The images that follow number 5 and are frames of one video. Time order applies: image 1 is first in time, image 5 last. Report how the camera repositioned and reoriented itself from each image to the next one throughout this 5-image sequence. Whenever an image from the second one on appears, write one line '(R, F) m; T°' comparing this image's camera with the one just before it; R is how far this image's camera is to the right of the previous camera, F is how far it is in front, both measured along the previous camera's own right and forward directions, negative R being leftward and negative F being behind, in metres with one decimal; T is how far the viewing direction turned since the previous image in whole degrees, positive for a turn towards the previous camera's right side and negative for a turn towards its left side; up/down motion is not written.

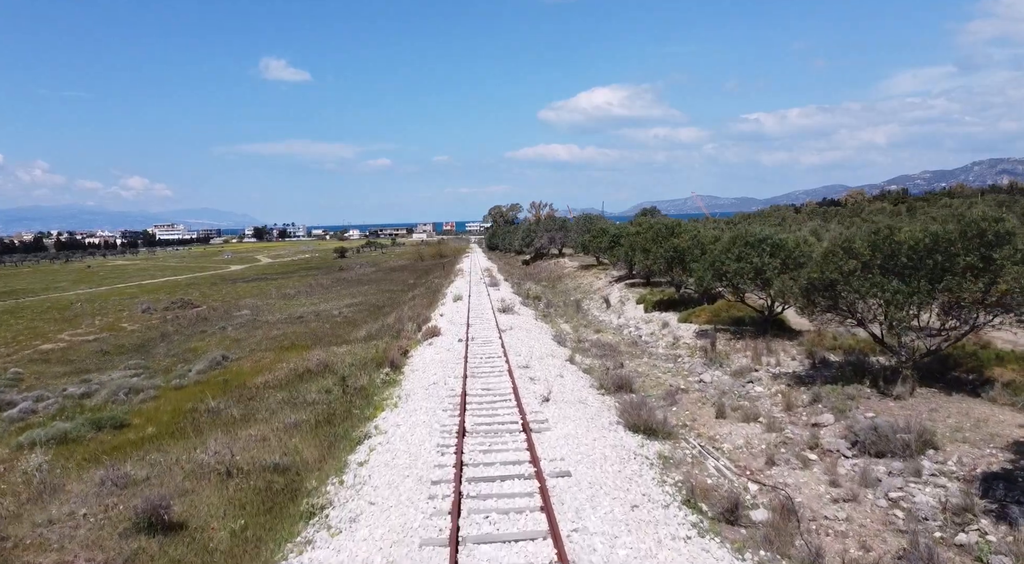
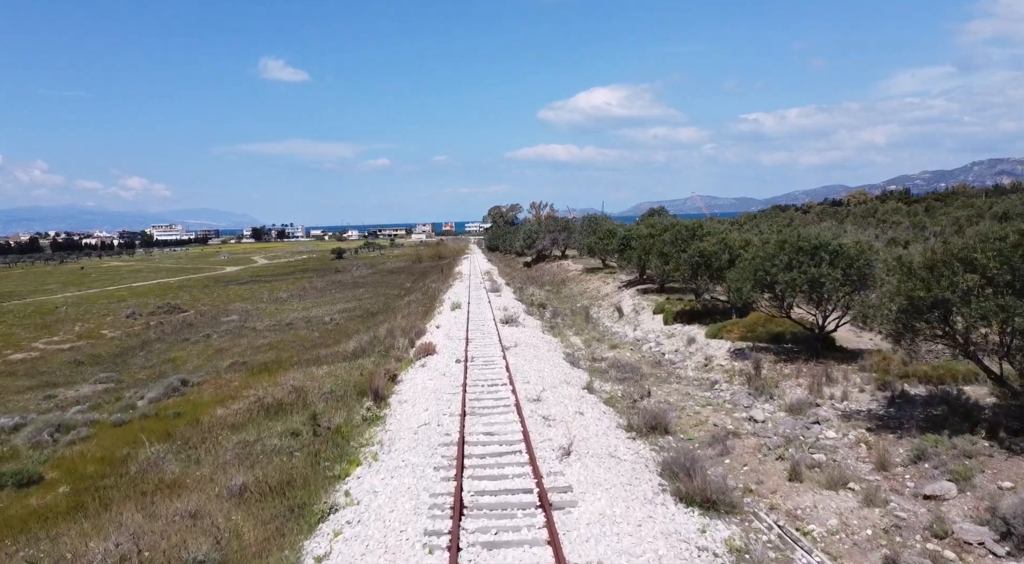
(-0.2, +3.2) m; 0°
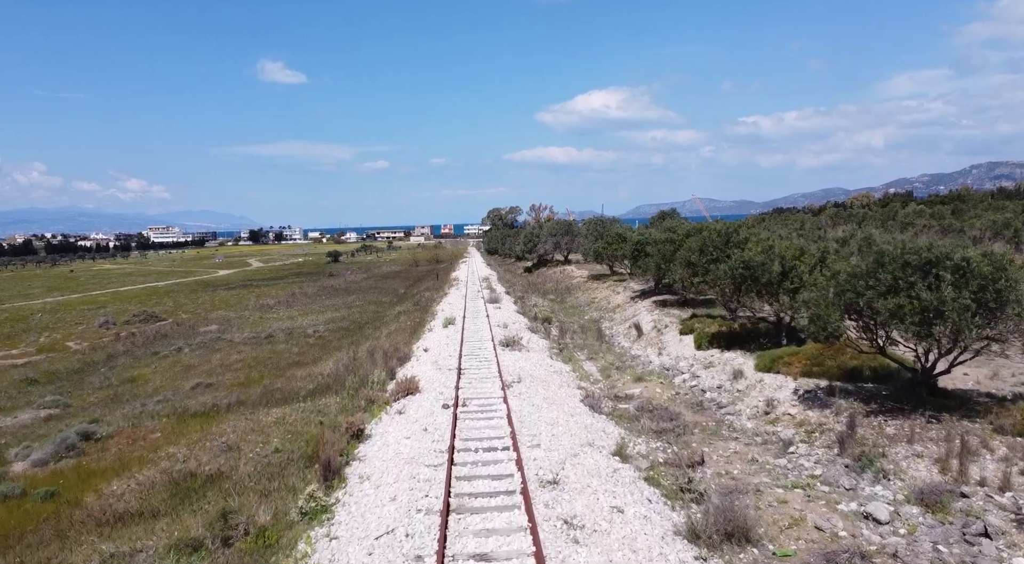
(-0.1, +4.6) m; 0°
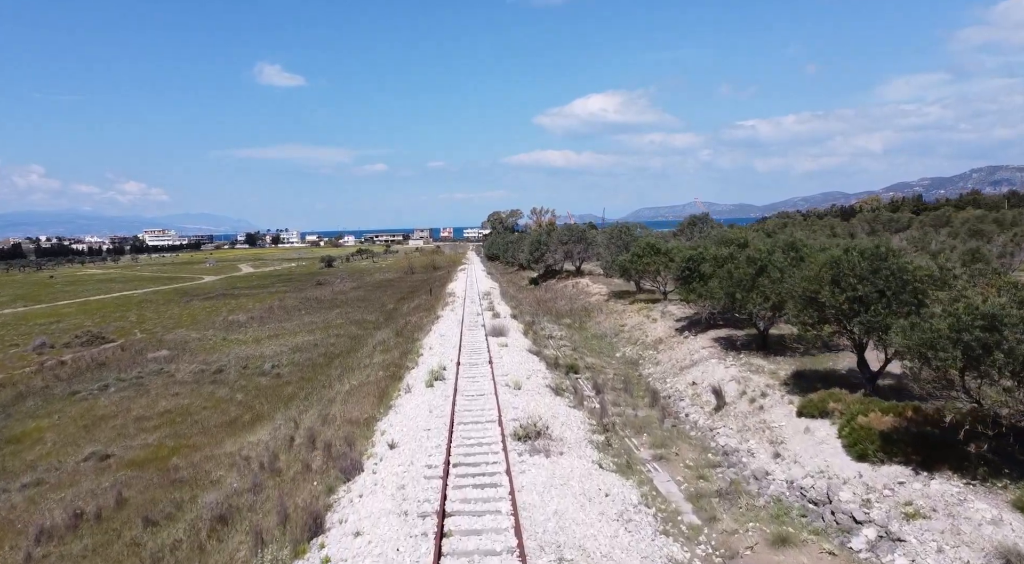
(-0.5, +9.6) m; 0°
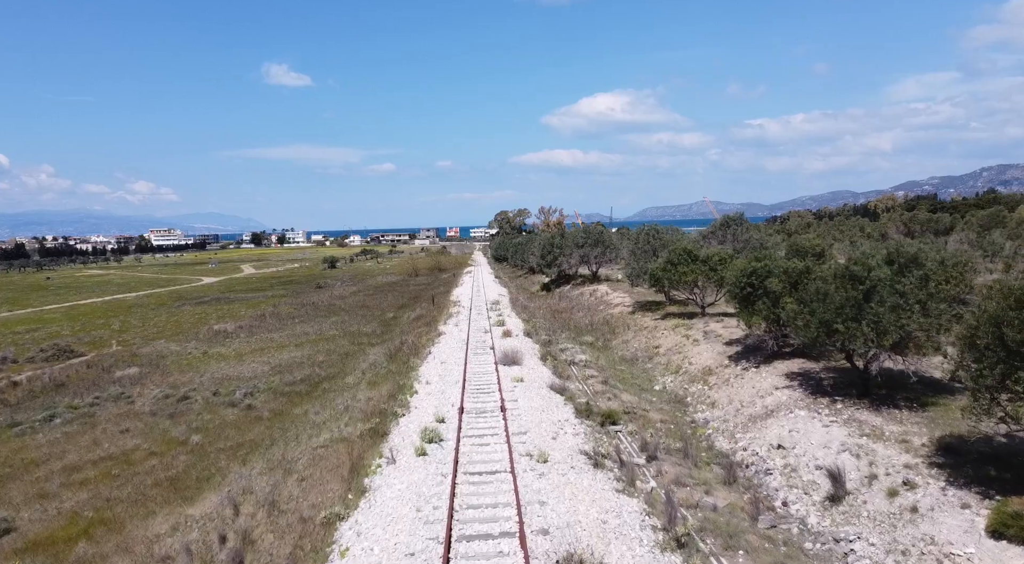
(-0.4, +5.9) m; -1°
